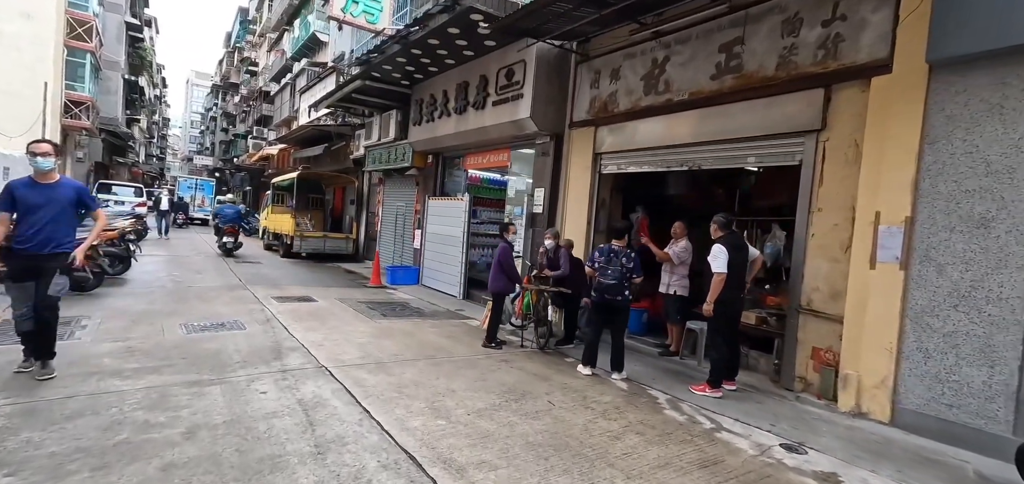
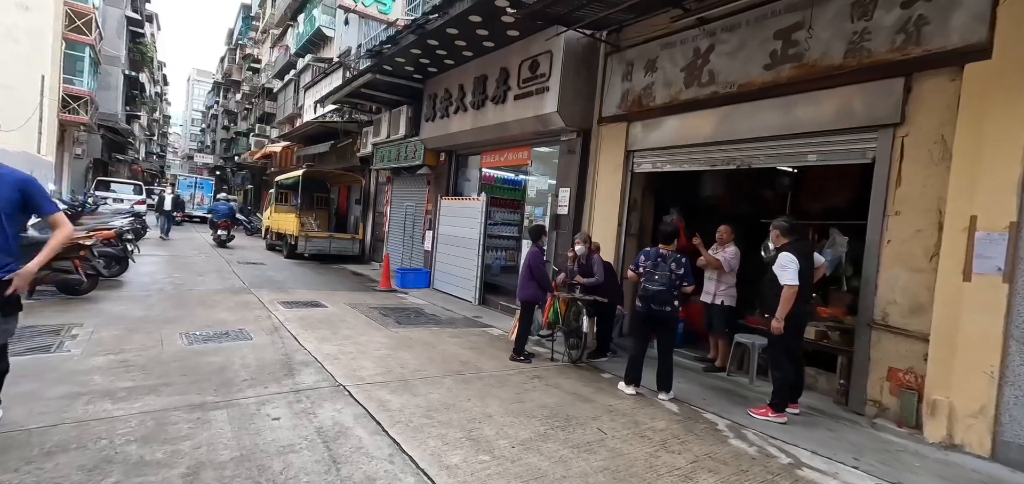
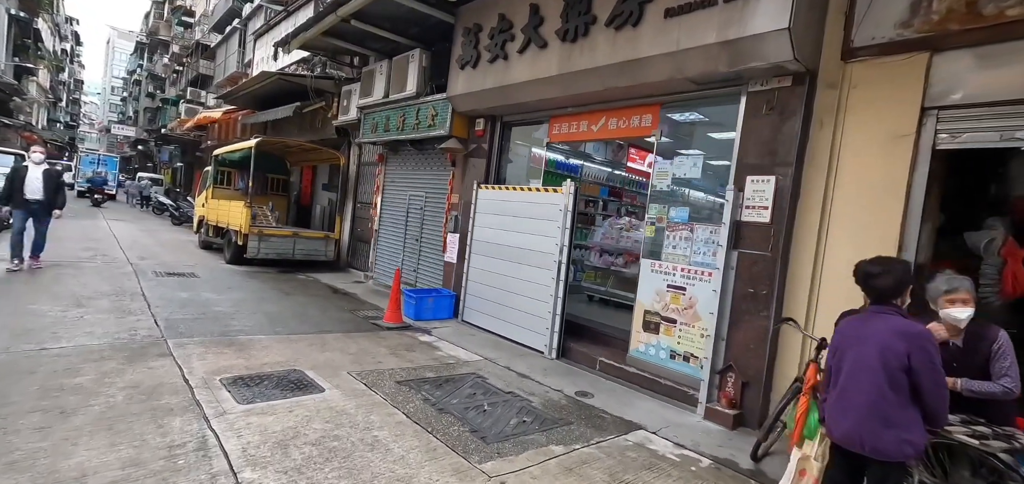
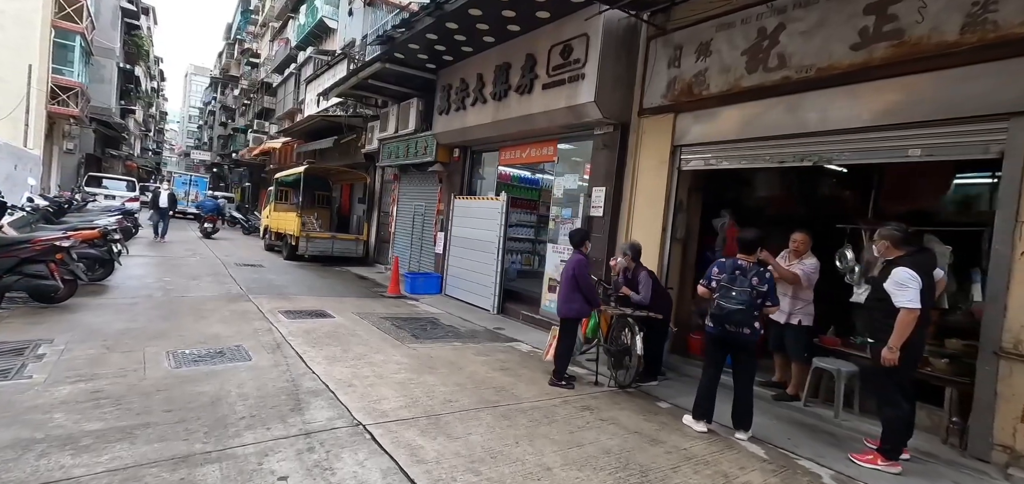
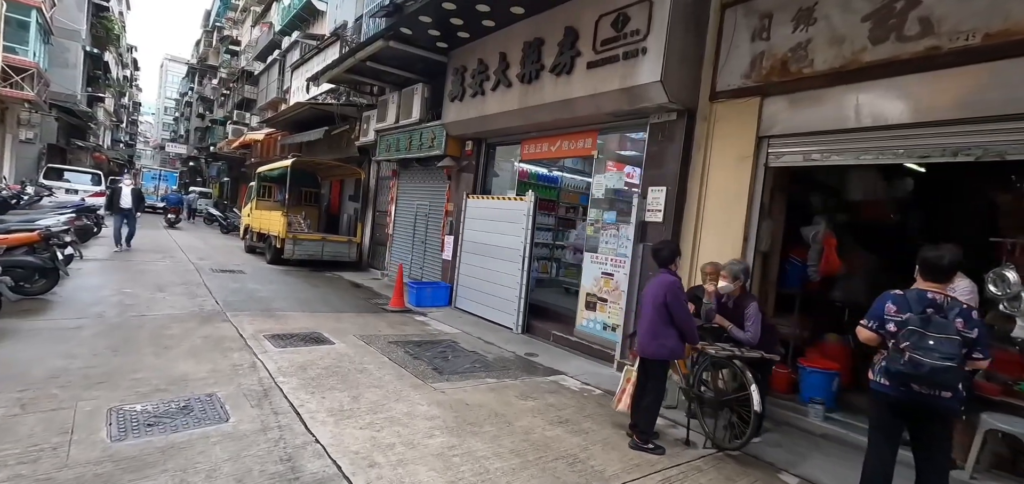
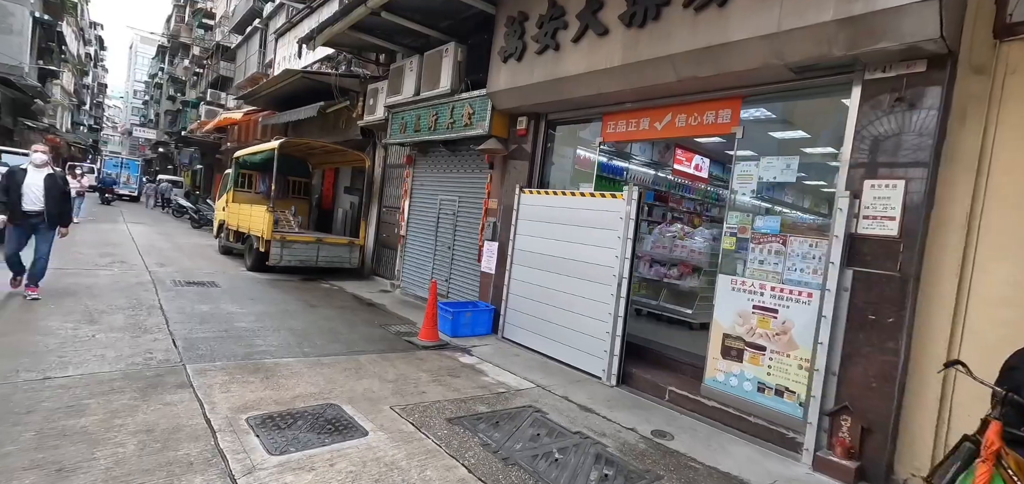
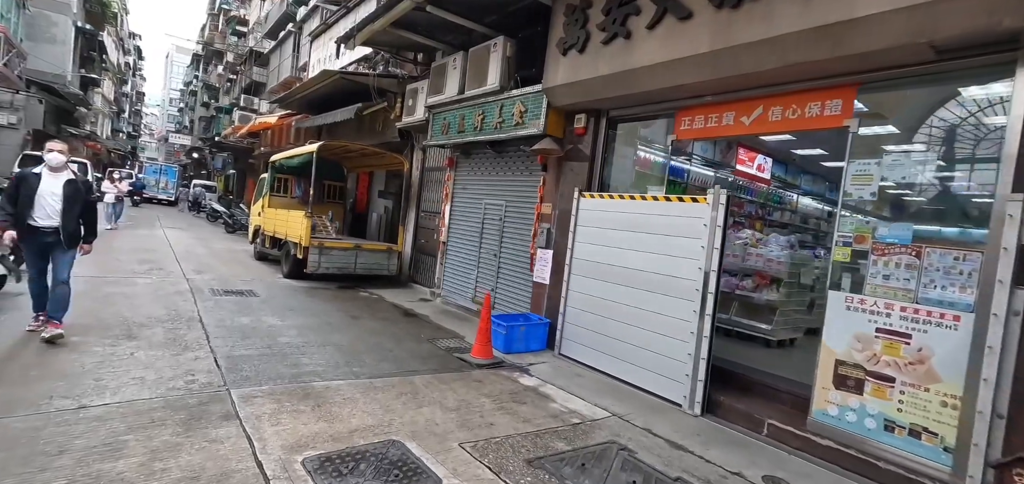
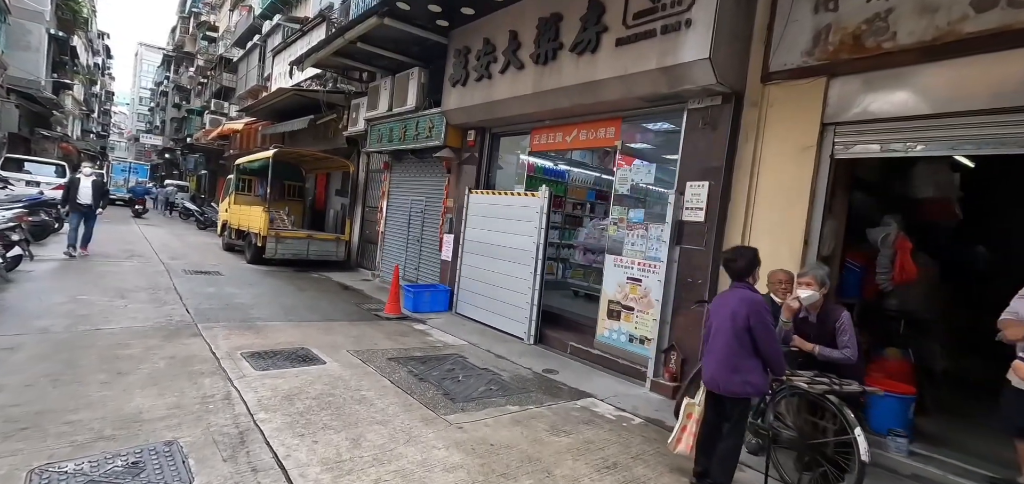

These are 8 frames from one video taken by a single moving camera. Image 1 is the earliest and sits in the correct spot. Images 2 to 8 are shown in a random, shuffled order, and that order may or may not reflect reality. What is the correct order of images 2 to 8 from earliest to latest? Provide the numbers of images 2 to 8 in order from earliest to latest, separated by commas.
2, 4, 5, 8, 3, 6, 7
